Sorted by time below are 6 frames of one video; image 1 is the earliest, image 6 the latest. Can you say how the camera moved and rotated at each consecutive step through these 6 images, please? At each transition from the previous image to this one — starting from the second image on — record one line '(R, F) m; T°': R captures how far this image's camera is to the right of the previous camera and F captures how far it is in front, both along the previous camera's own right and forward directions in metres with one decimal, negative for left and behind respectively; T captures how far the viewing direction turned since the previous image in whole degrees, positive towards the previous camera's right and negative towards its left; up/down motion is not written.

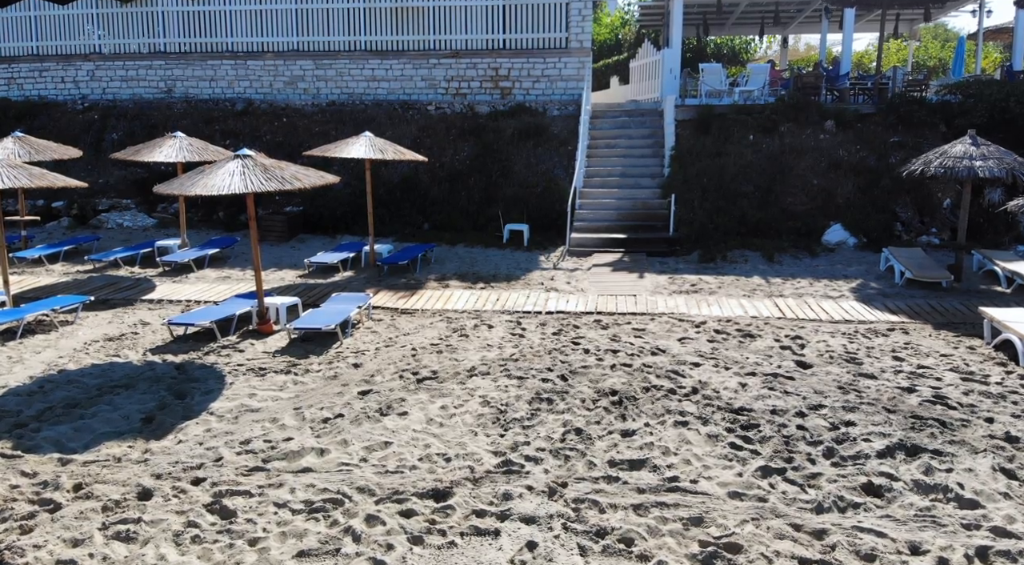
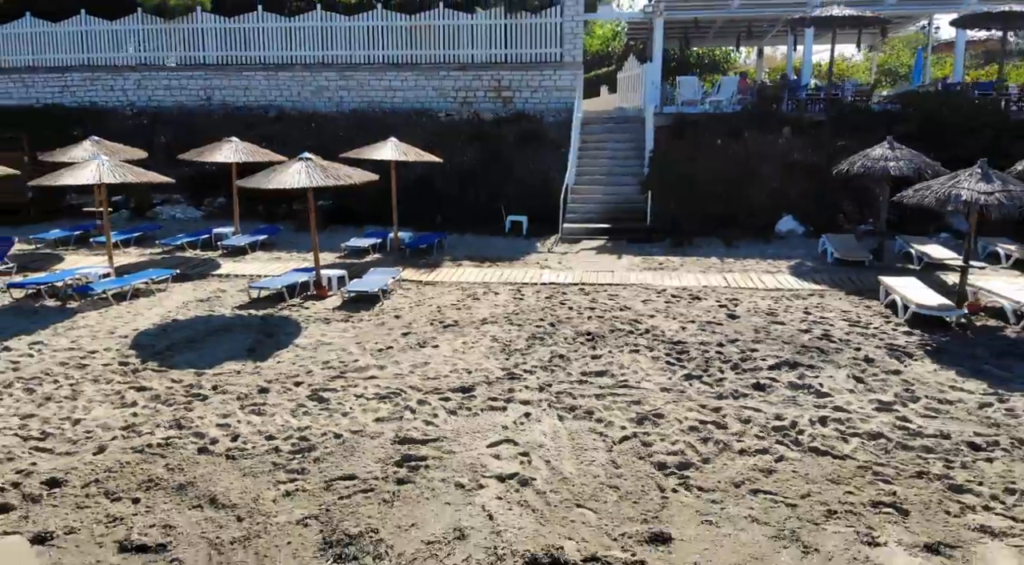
(0.0, -2.1) m; 0°
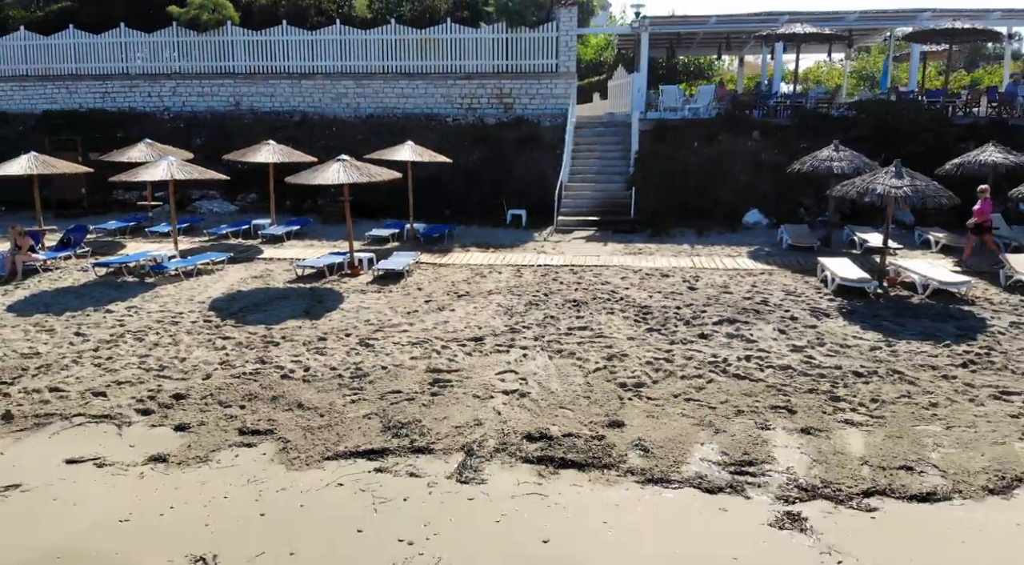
(0.0, -1.9) m; 0°
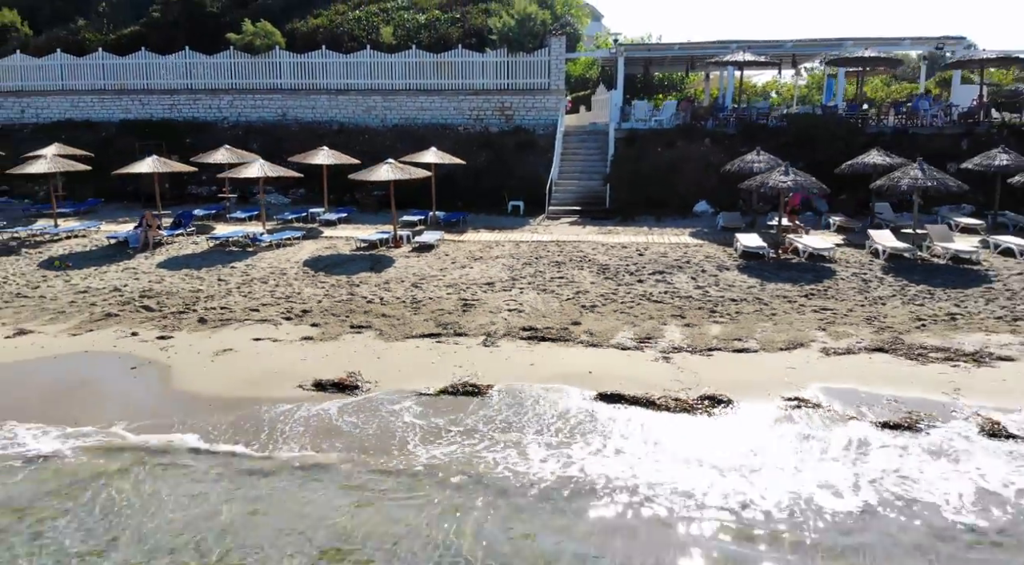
(0.0, -4.2) m; 0°
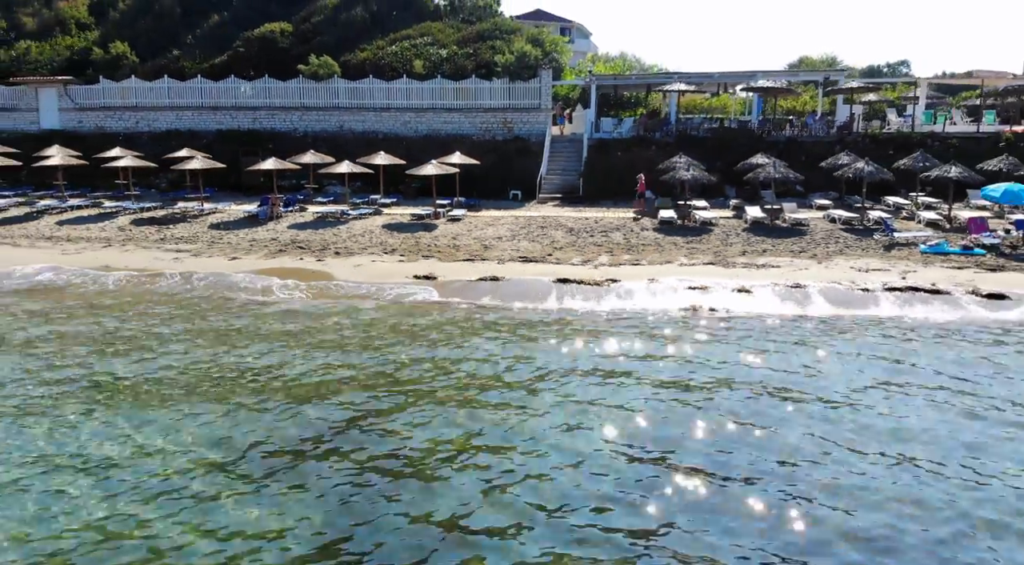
(-0.1, -8.2) m; 0°
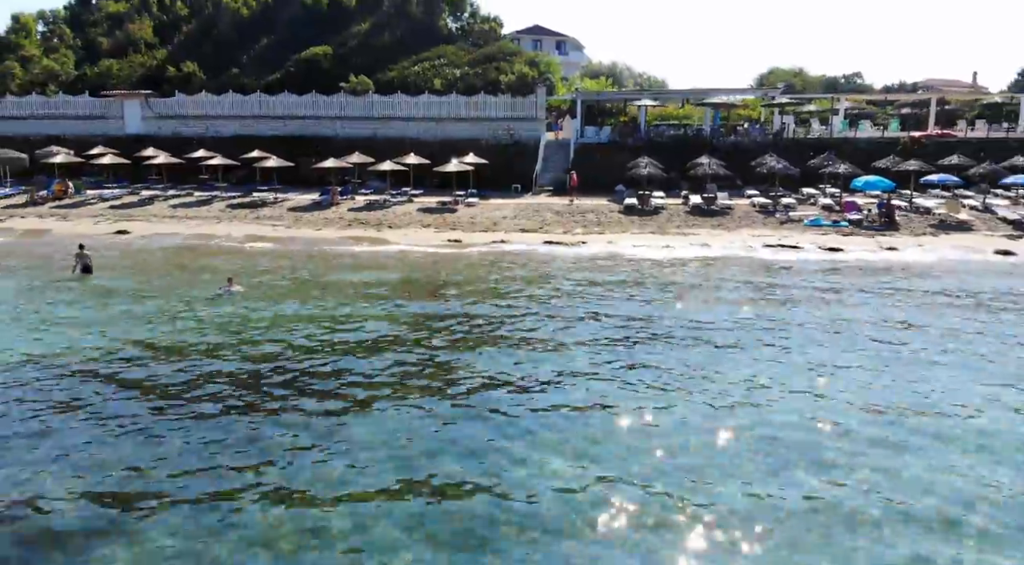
(0.0, -7.8) m; 0°
